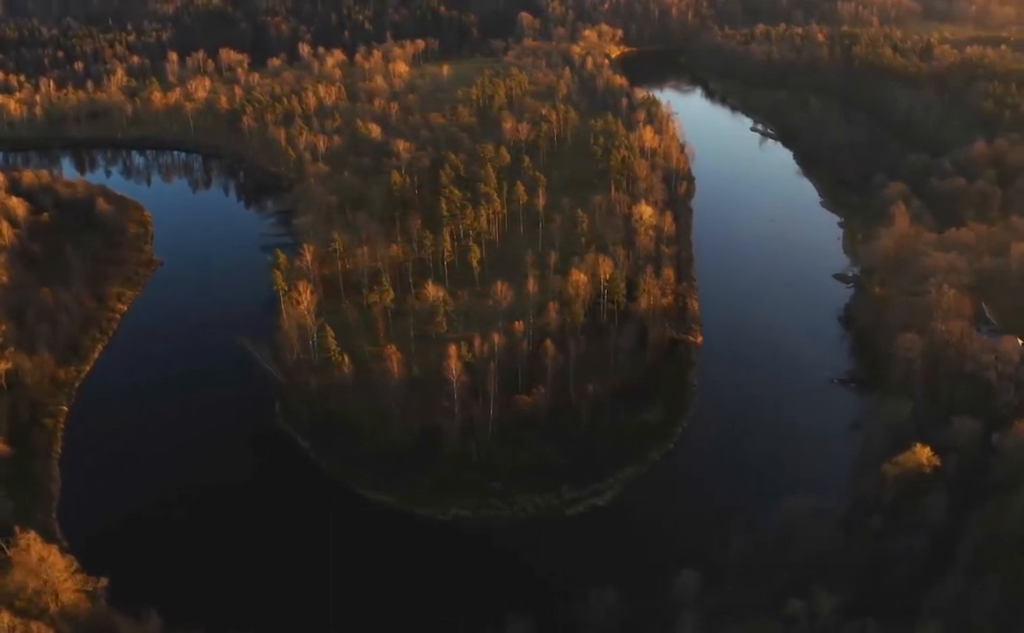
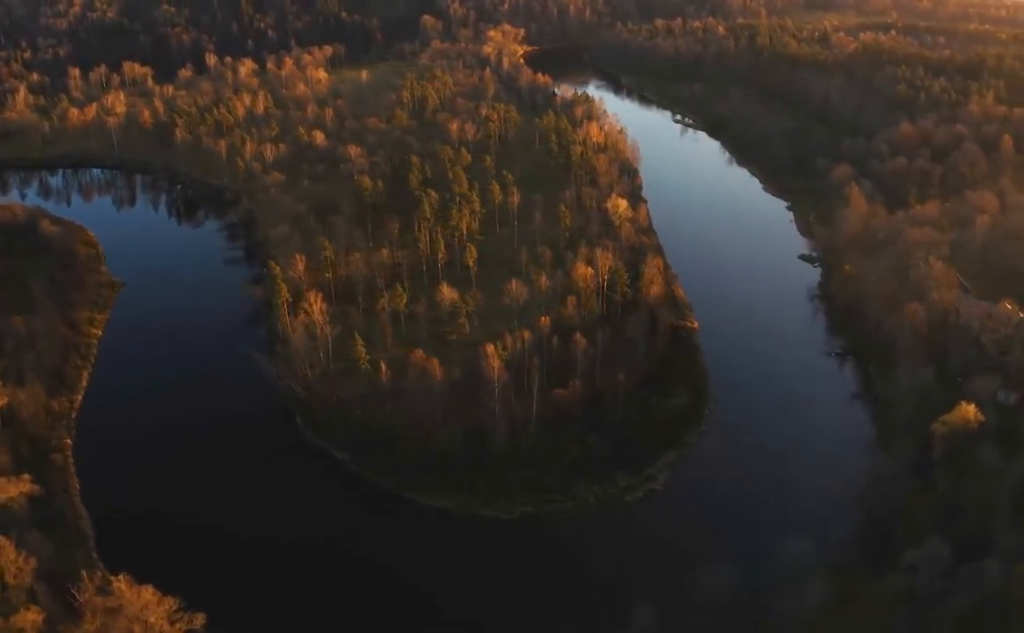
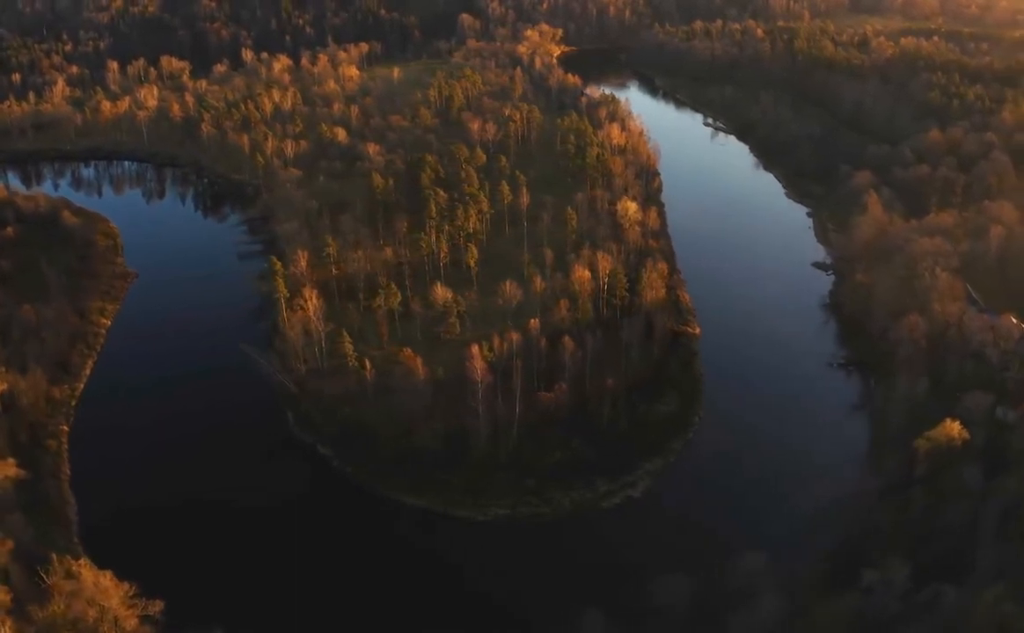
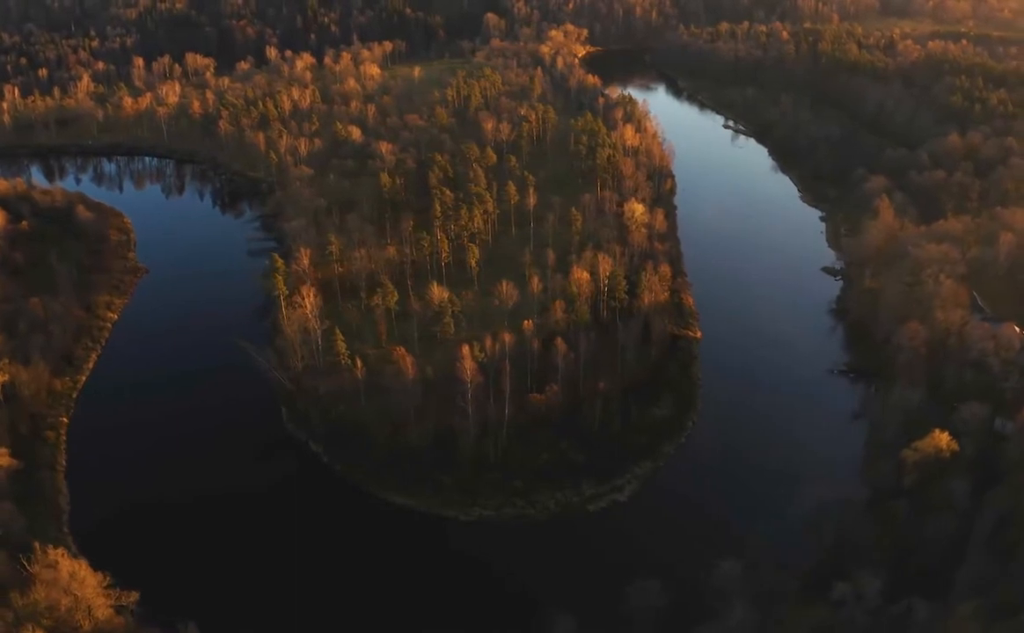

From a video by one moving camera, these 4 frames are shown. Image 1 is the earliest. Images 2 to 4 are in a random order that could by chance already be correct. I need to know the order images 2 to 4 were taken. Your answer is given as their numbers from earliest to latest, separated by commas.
4, 3, 2
